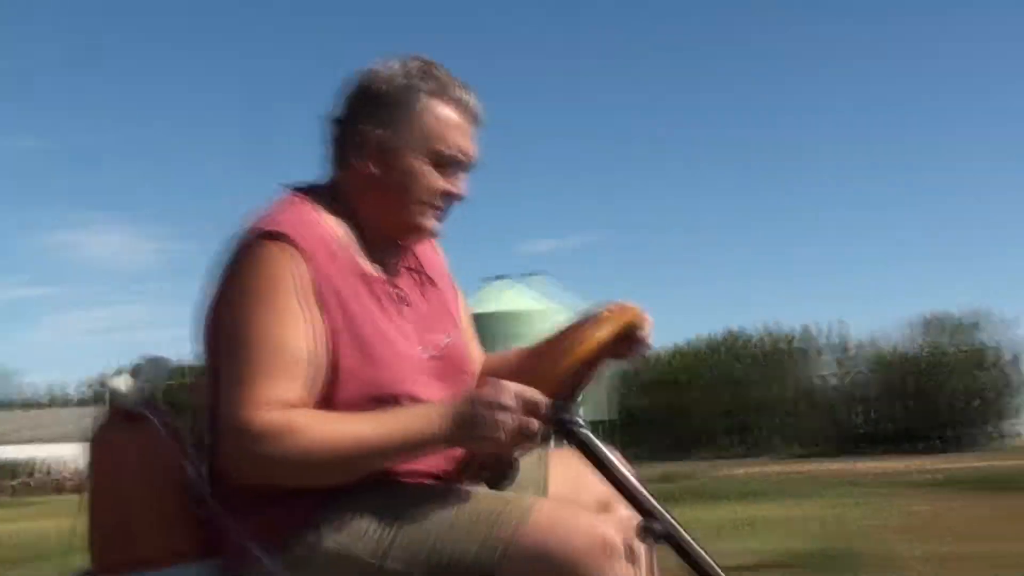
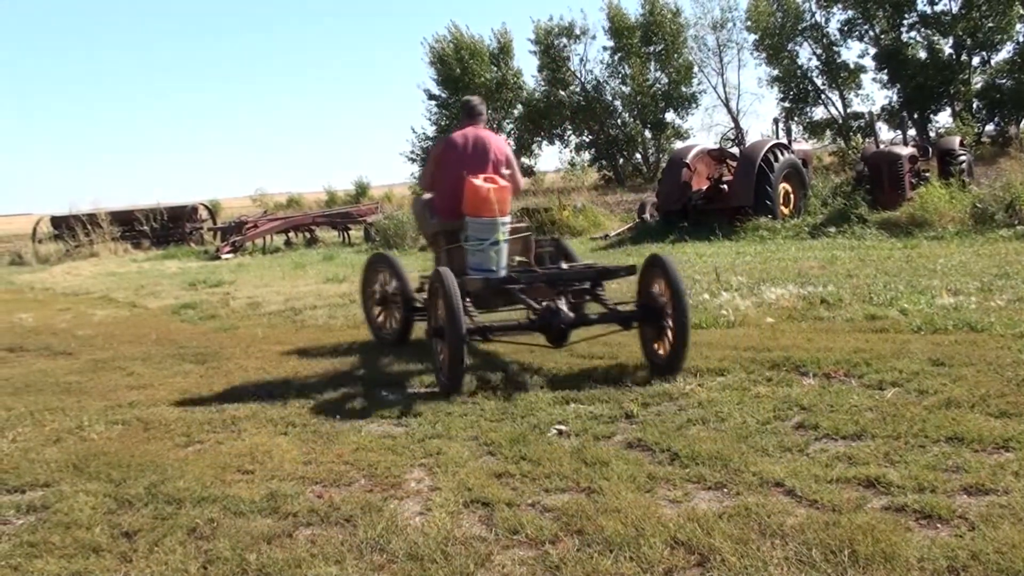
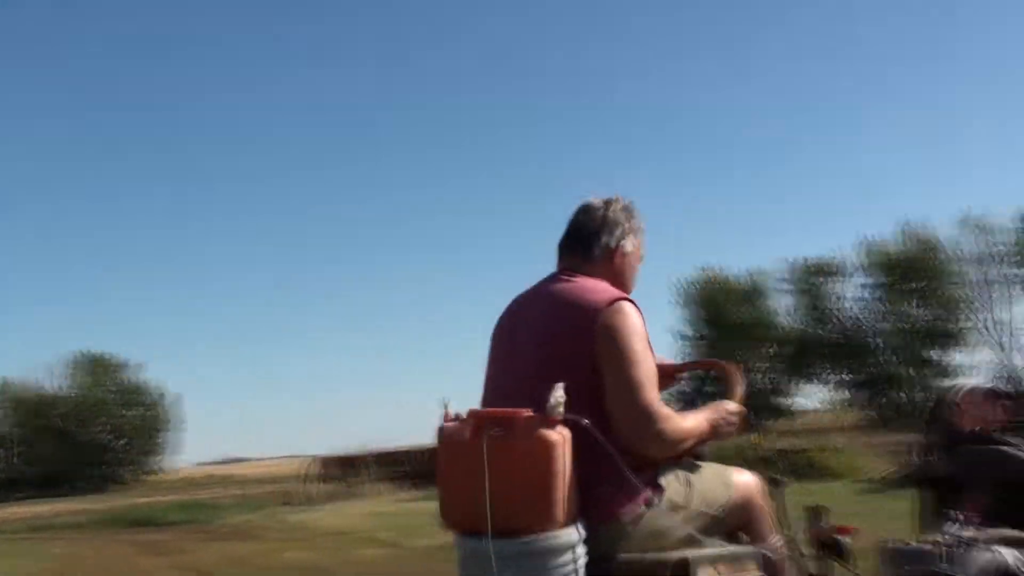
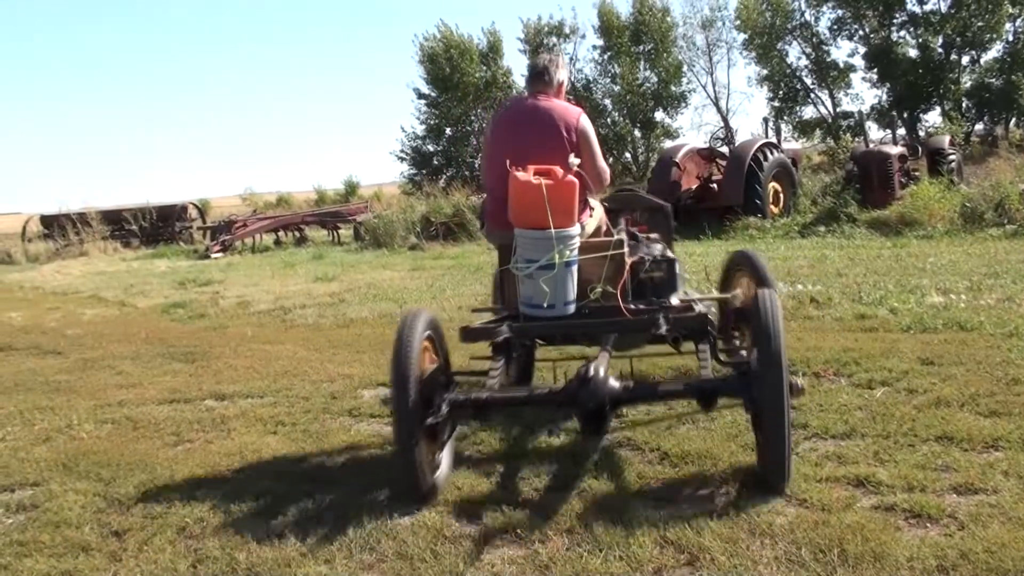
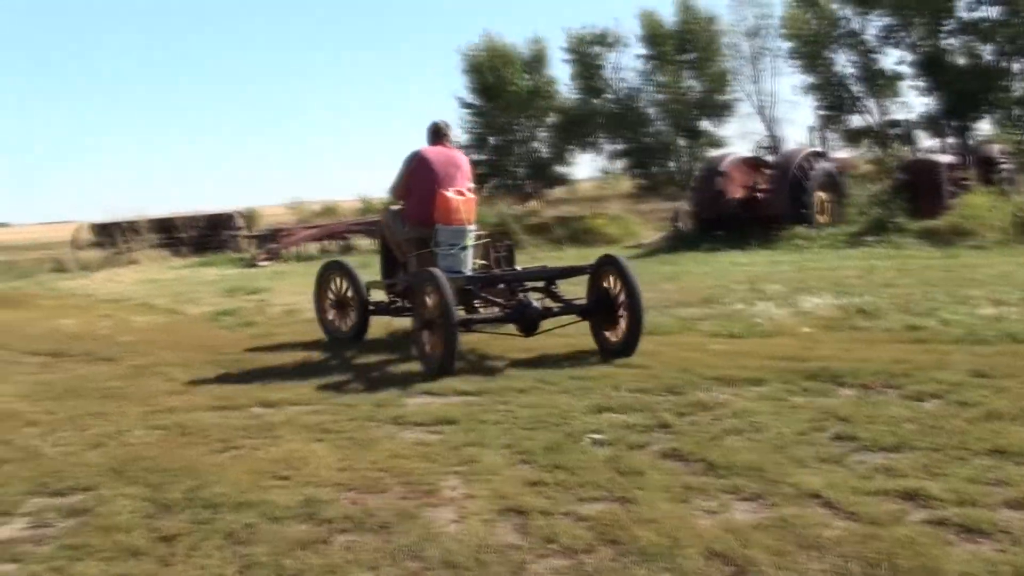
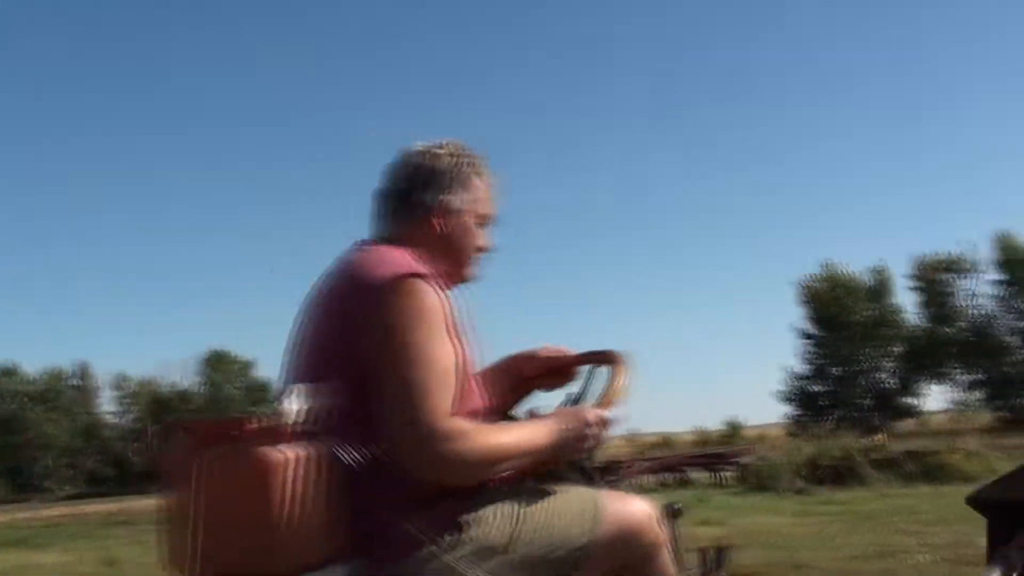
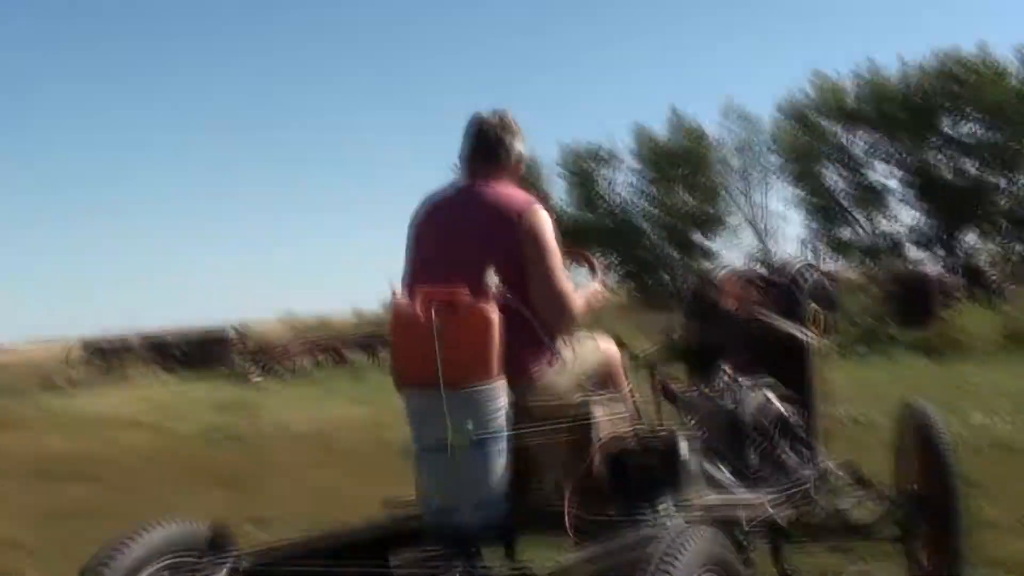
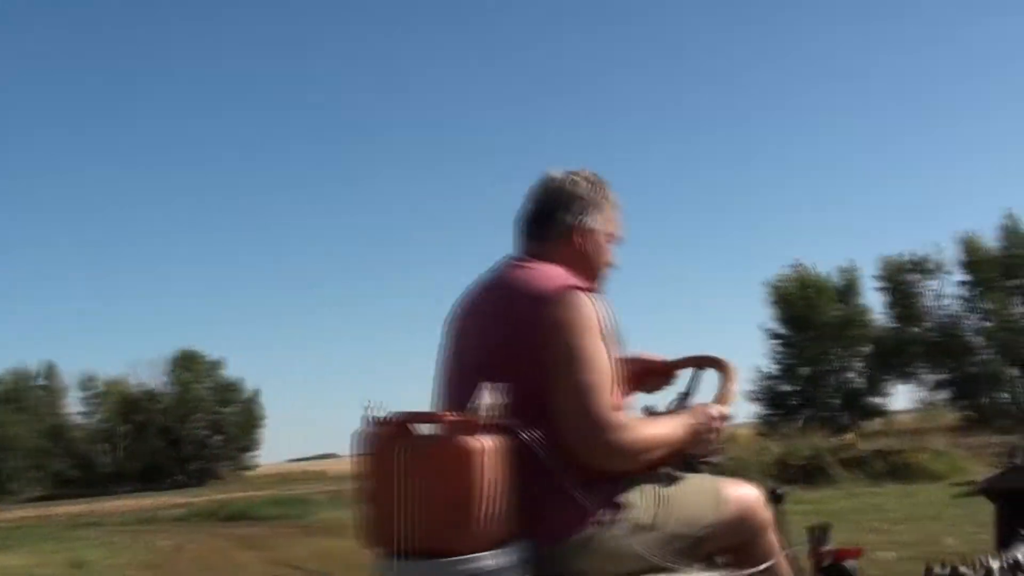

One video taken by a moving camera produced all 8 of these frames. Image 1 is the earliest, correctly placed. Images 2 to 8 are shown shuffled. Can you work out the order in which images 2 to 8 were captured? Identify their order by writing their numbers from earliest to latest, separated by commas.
6, 8, 3, 7, 4, 2, 5
